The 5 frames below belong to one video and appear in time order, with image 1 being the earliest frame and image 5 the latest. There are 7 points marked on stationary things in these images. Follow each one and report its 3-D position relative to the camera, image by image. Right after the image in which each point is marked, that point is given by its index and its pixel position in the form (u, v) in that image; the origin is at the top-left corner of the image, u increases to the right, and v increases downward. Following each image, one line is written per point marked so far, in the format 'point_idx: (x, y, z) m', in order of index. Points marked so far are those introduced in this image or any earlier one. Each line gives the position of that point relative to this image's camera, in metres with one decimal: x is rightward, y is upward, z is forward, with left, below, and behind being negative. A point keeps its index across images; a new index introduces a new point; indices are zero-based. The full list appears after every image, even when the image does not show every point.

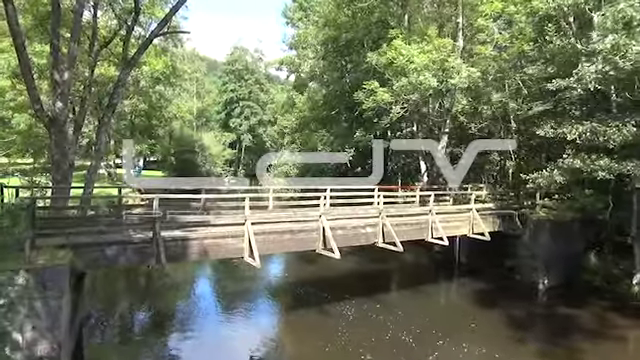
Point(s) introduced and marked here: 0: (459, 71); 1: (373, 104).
0: (+3.9, +3.1, +13.9) m
1: (+1.6, +2.3, +15.1) m
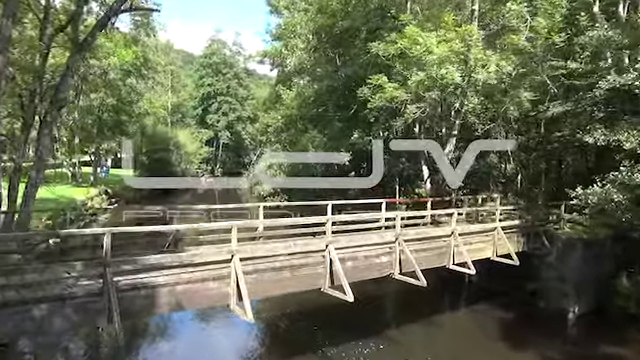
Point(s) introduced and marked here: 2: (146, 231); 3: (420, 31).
0: (+3.9, +2.7, +11.7) m
1: (+1.6, +2.0, +12.8) m
2: (-2.4, -0.7, +6.7) m
3: (+2.4, +3.6, +11.9) m
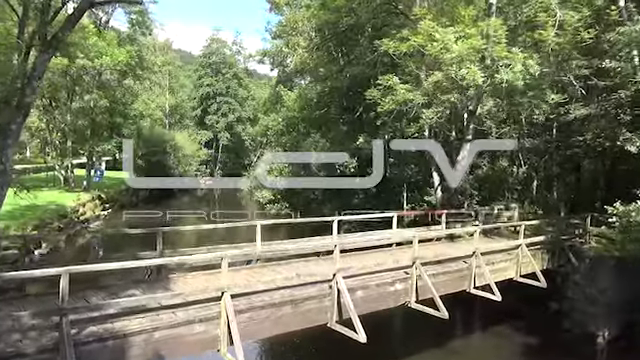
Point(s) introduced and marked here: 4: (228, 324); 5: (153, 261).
0: (+4.0, +2.5, +10.4) m
1: (+1.7, +1.7, +11.6) m
2: (-2.3, -1.0, +5.5) m
3: (+2.5, +3.3, +10.7) m
4: (-1.1, -1.8, +6.1) m
5: (-2.0, -1.0, +5.9) m
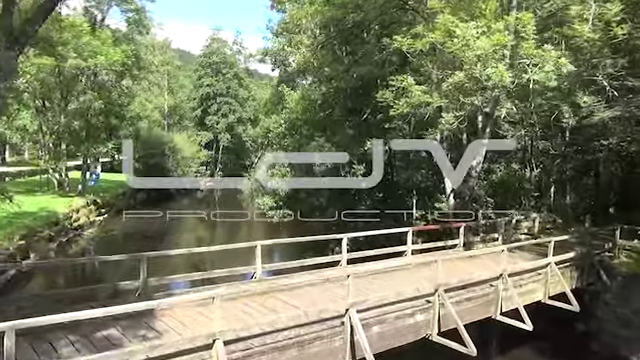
0: (+4.2, +2.2, +9.3) m
1: (+1.8, +1.5, +10.5) m
2: (-2.2, -1.2, +4.4) m
3: (+2.7, +3.1, +9.6) m
4: (-1.0, -2.0, +5.0) m
5: (-1.9, -1.2, +4.8) m
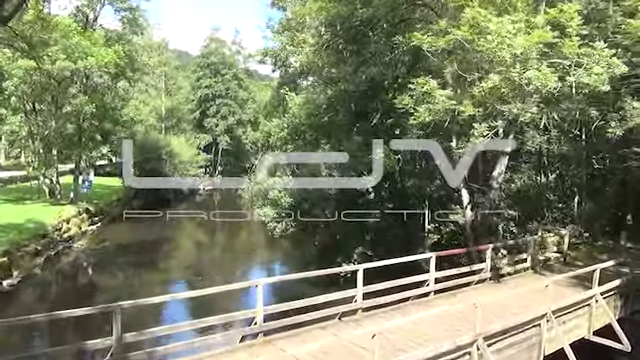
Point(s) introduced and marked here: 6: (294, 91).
0: (+4.3, +1.9, +8.0) m
1: (+2.0, +1.2, +9.2) m
2: (-2.0, -1.6, +3.1) m
3: (+2.8, +2.8, +8.3) m
4: (-0.8, -2.4, +3.7) m
5: (-1.7, -1.6, +3.5) m
6: (-1.0, +3.4, +19.0) m
